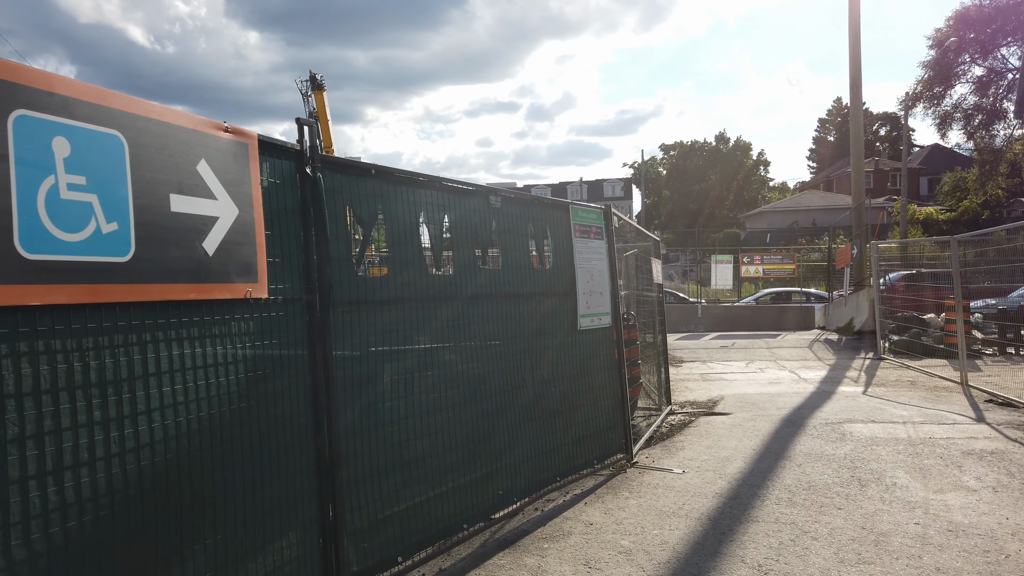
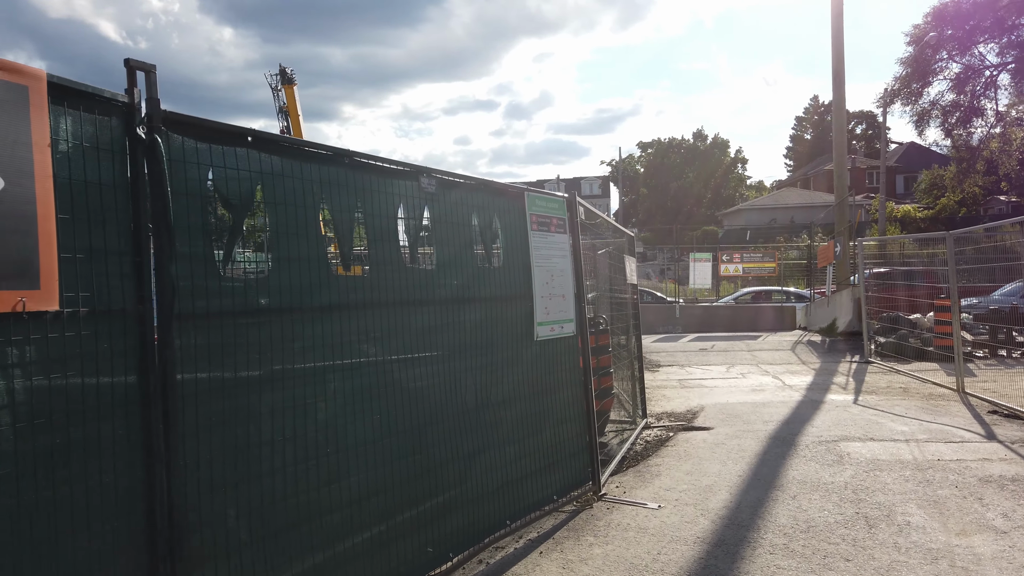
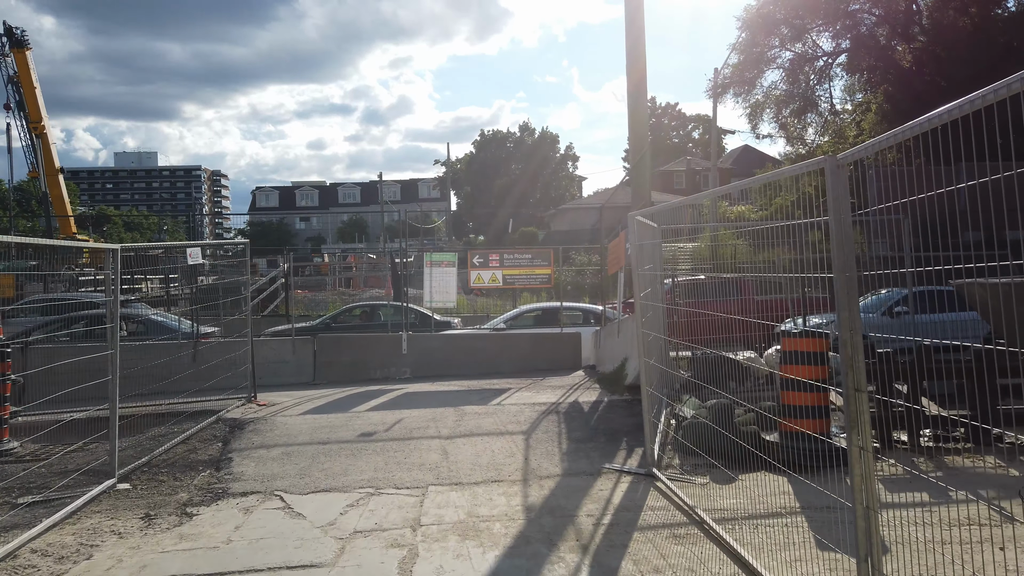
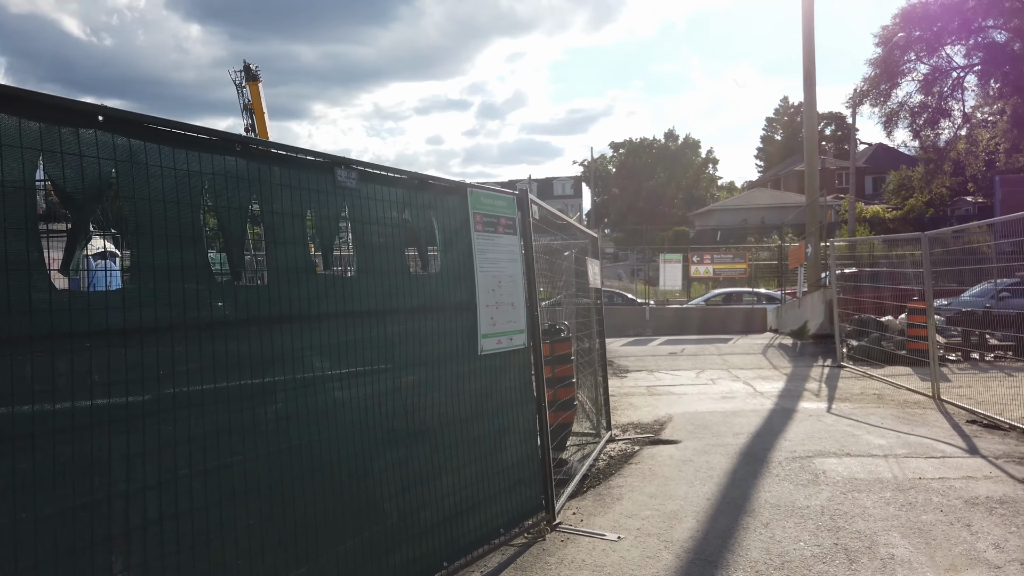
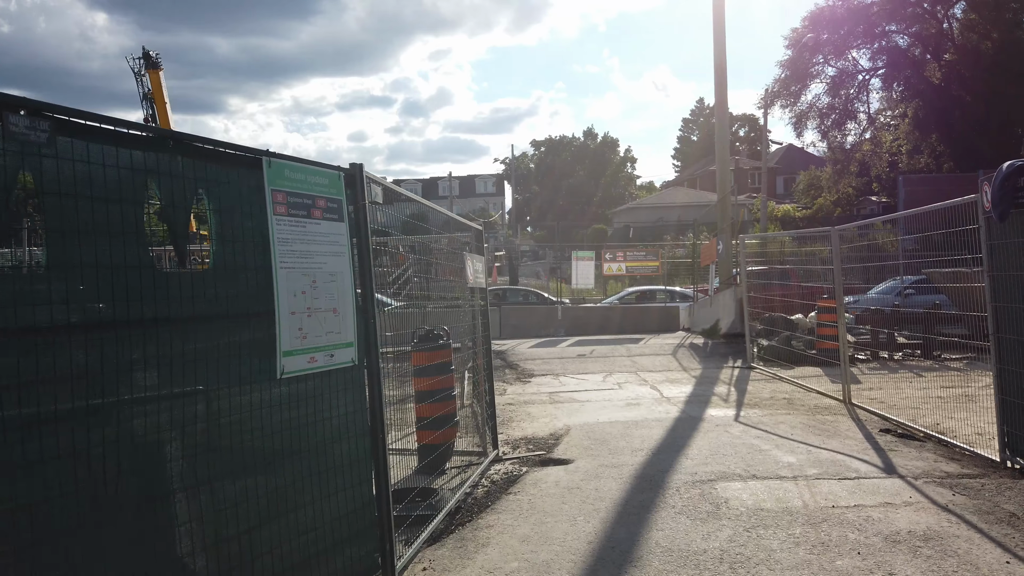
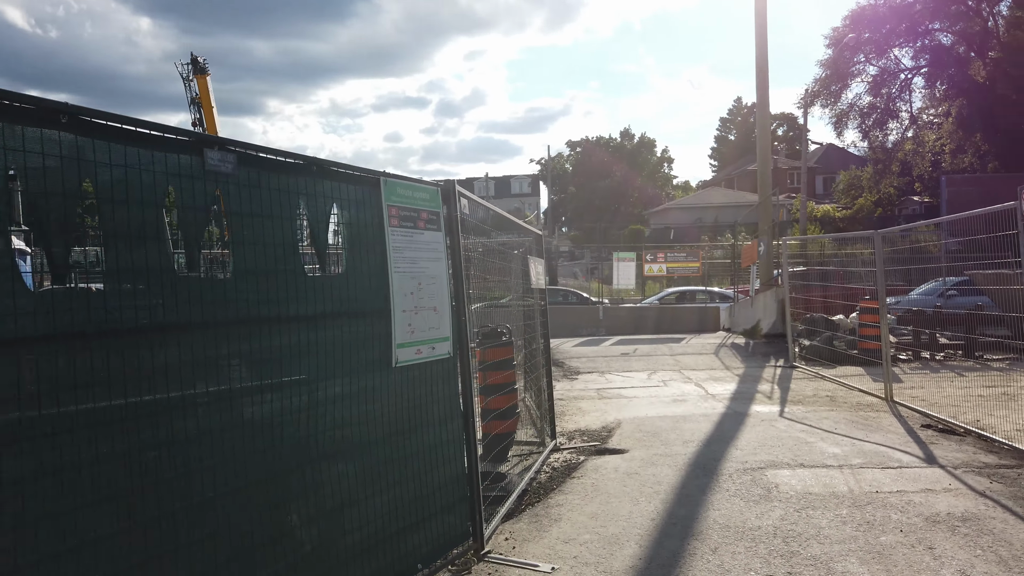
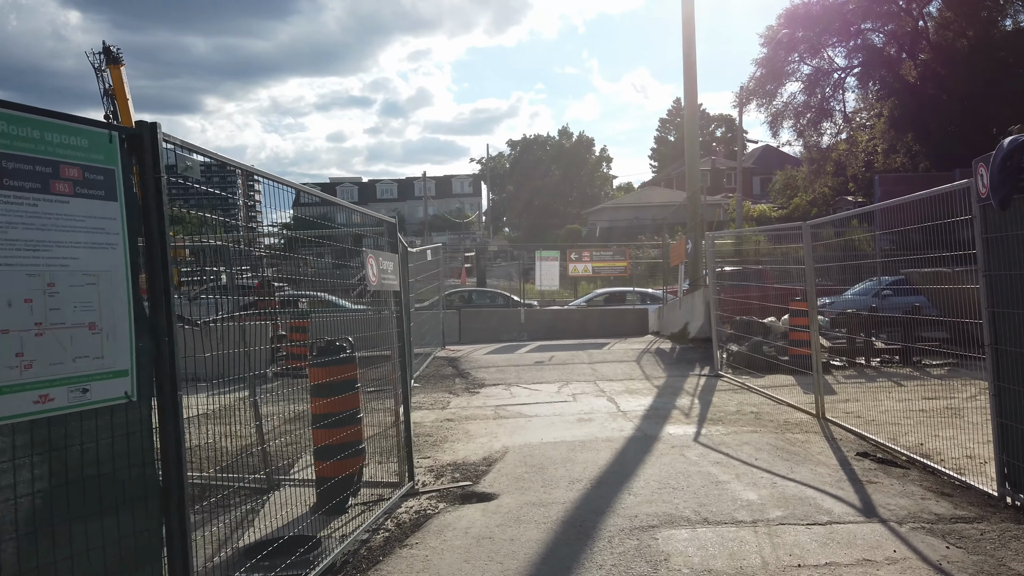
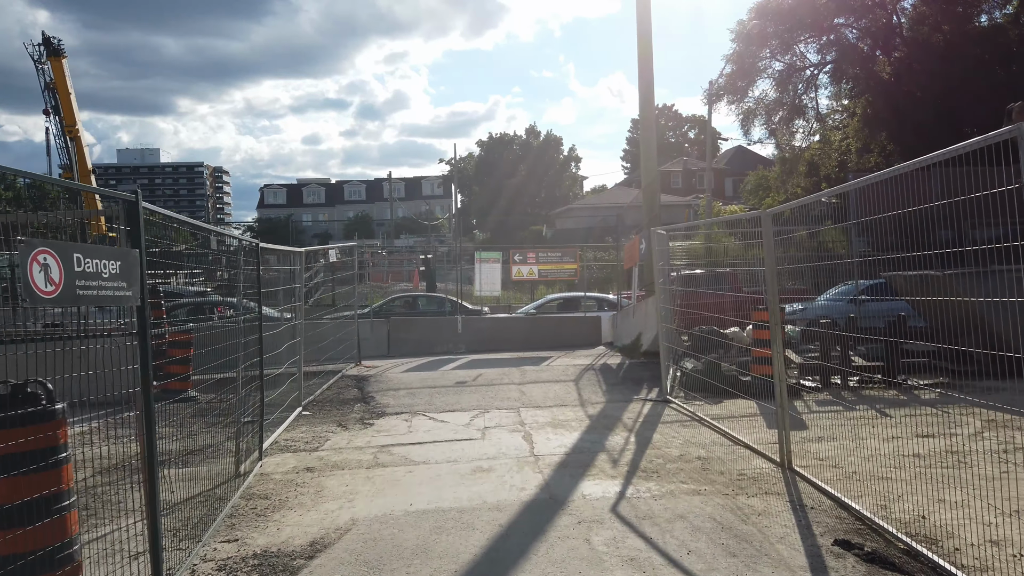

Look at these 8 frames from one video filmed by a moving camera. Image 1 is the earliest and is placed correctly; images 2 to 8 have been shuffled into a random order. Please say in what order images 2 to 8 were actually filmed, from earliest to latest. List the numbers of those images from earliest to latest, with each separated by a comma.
2, 4, 6, 5, 7, 8, 3
